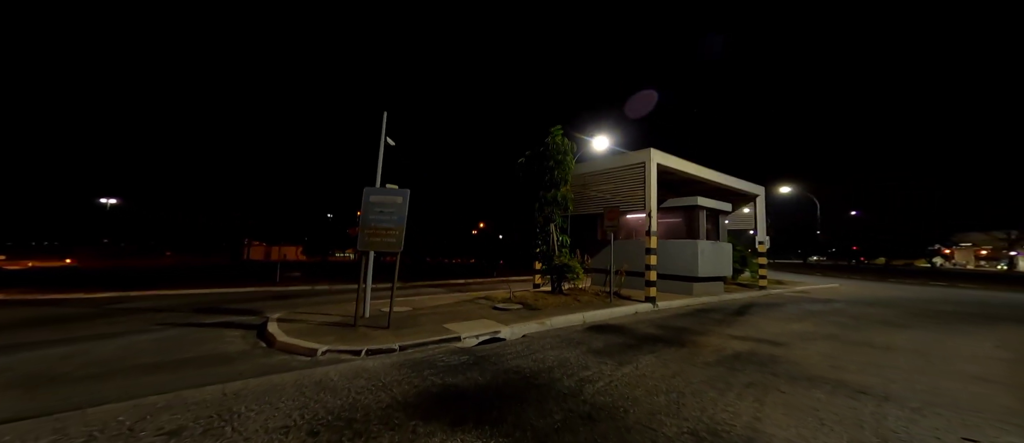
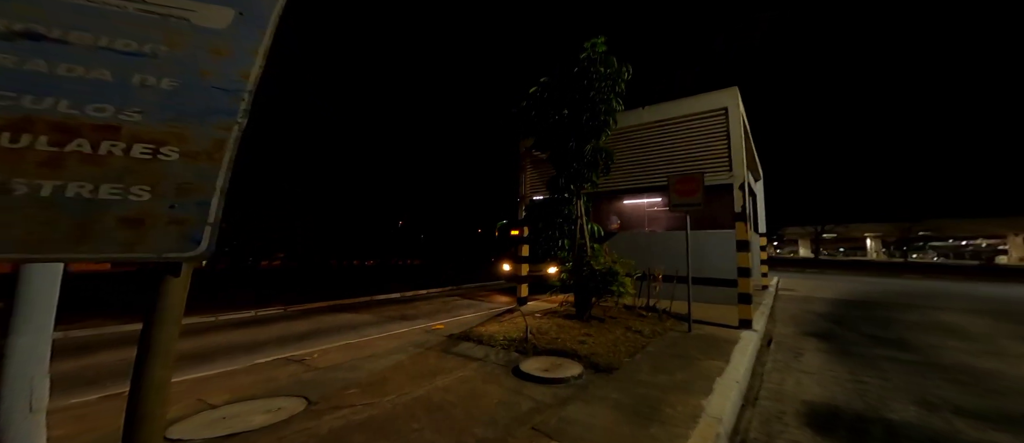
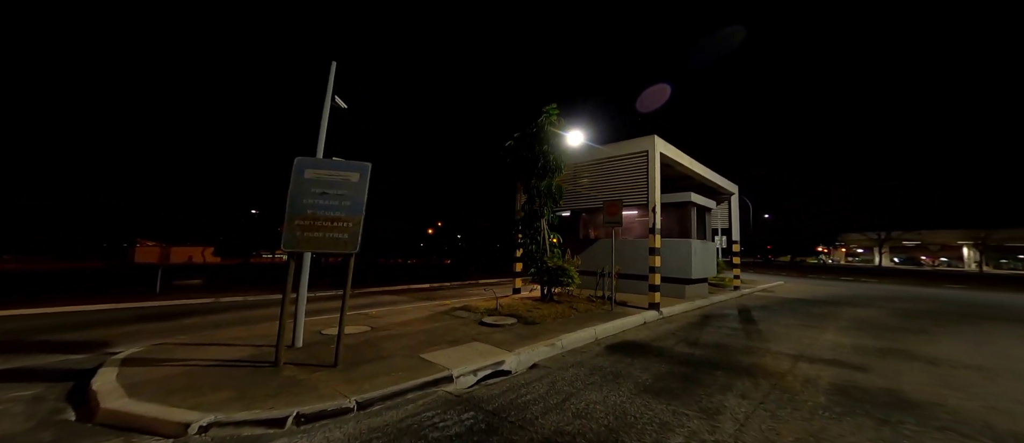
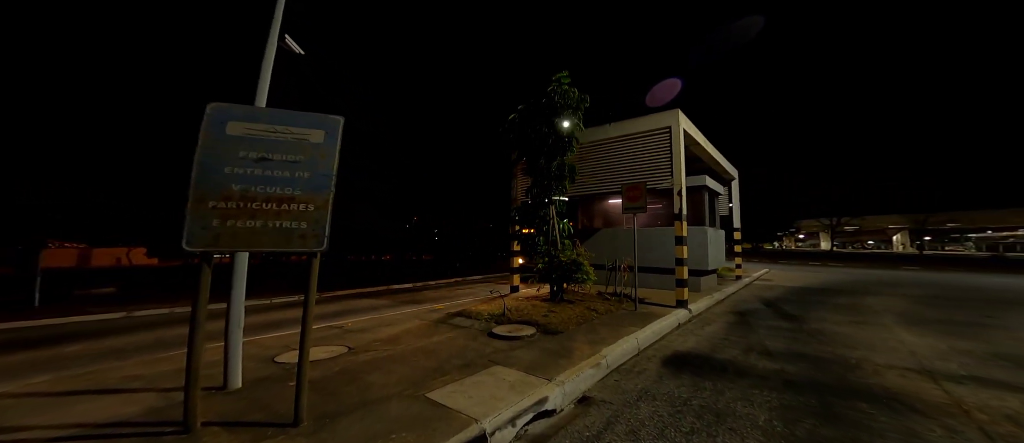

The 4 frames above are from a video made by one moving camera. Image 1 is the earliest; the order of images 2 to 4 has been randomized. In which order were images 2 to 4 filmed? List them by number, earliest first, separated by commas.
3, 4, 2
